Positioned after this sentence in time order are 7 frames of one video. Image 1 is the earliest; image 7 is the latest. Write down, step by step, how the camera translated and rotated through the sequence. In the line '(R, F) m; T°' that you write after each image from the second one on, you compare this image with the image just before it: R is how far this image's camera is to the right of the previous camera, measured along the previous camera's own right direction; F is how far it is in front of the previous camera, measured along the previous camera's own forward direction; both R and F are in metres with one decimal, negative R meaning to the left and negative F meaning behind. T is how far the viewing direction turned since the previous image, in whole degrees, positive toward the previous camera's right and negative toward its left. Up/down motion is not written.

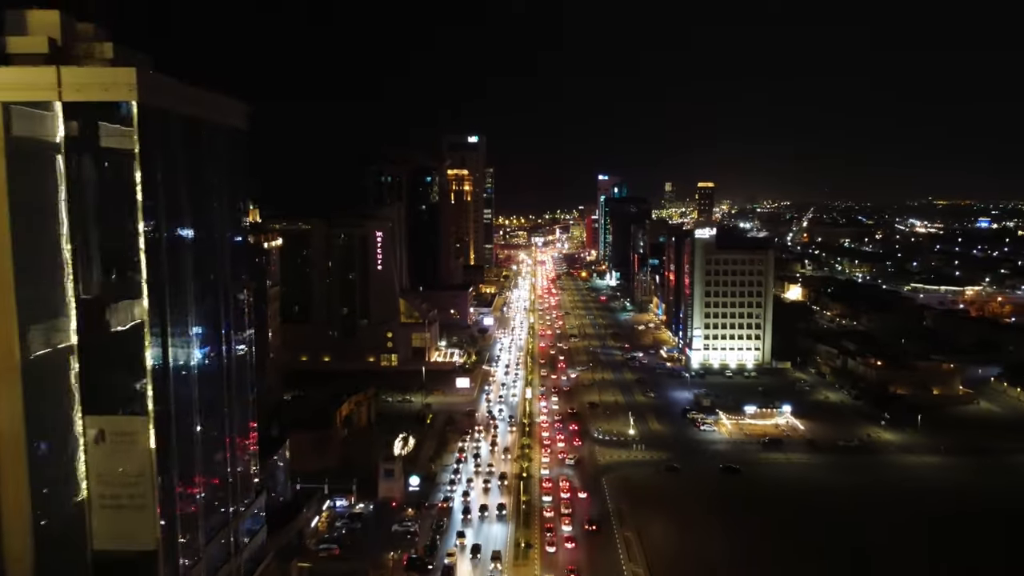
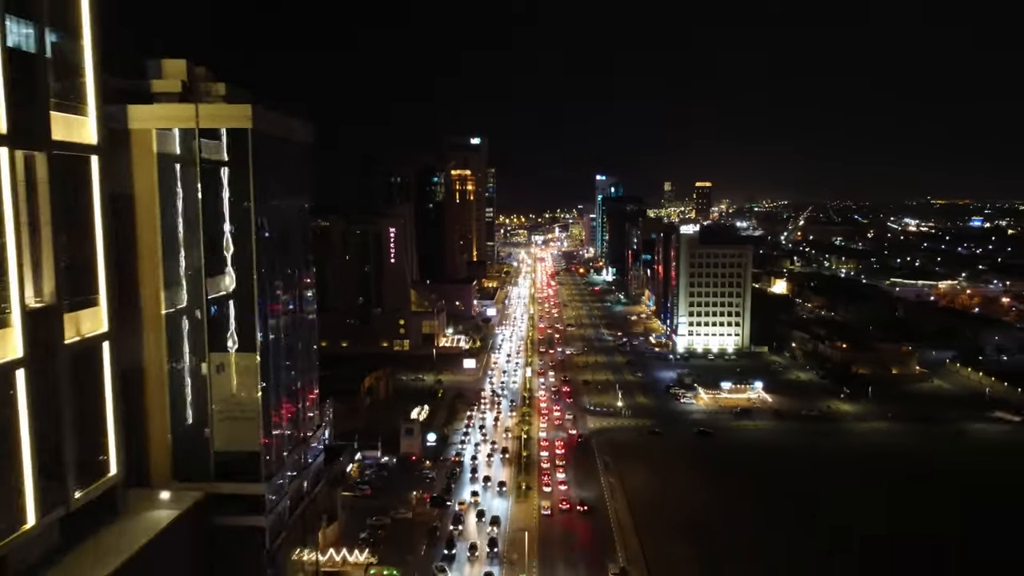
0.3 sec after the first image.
(-0.1, -3.3) m; 0°
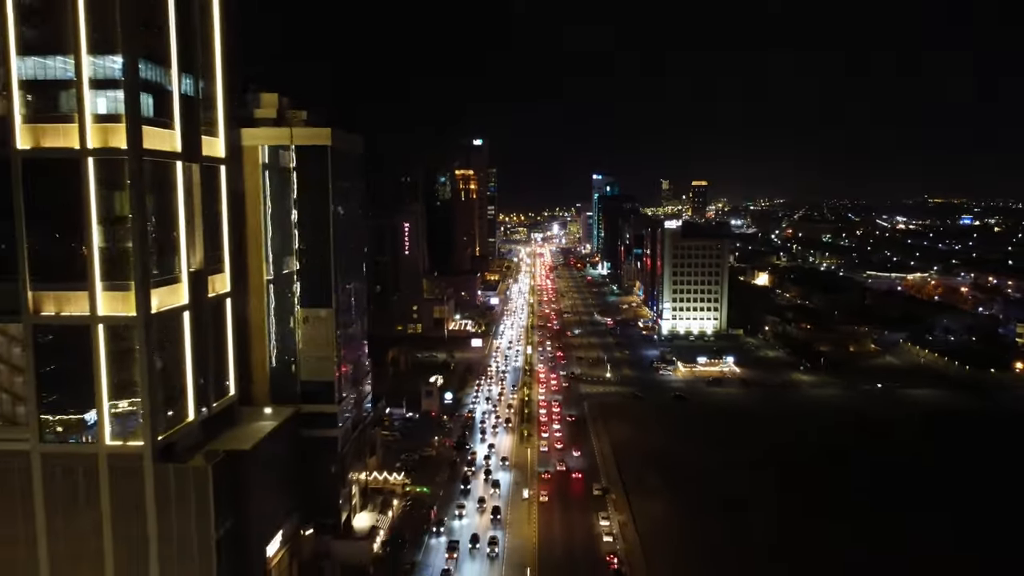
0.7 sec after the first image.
(-0.2, -4.3) m; 0°
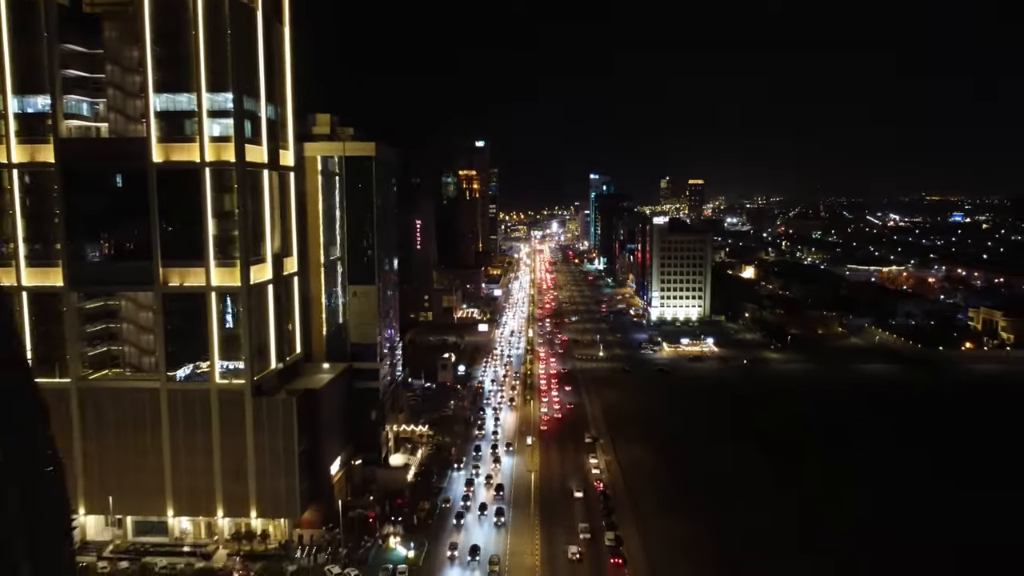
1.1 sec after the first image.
(-0.2, -4.1) m; 0°
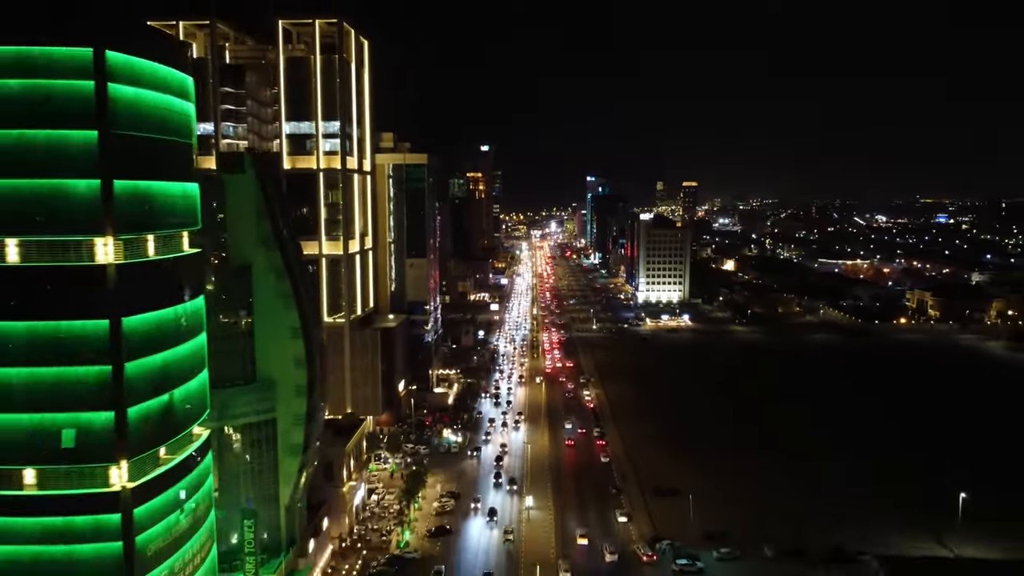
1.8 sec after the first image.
(-0.6, -7.2) m; 0°
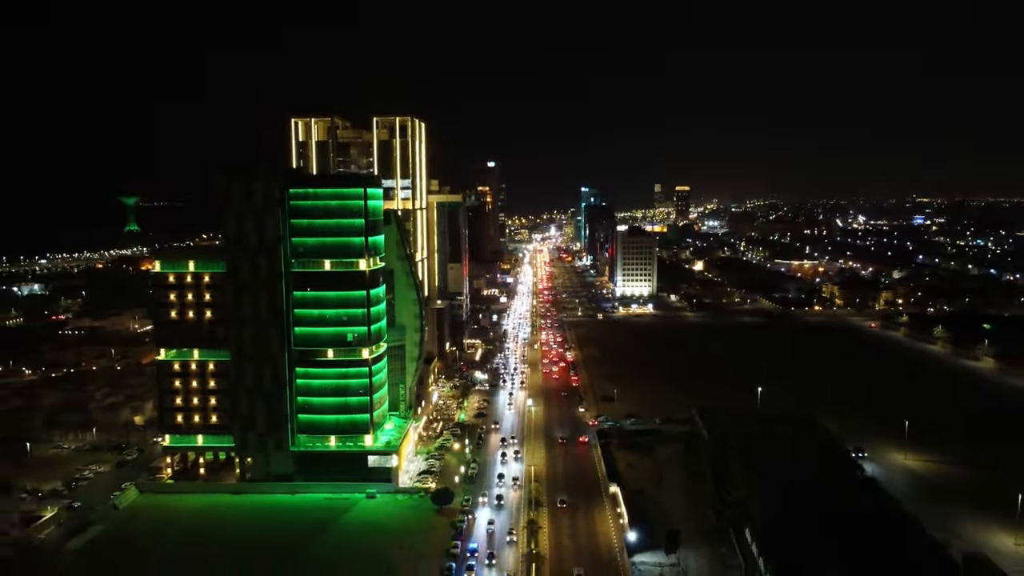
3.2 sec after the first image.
(-0.2, -14.0) m; 0°
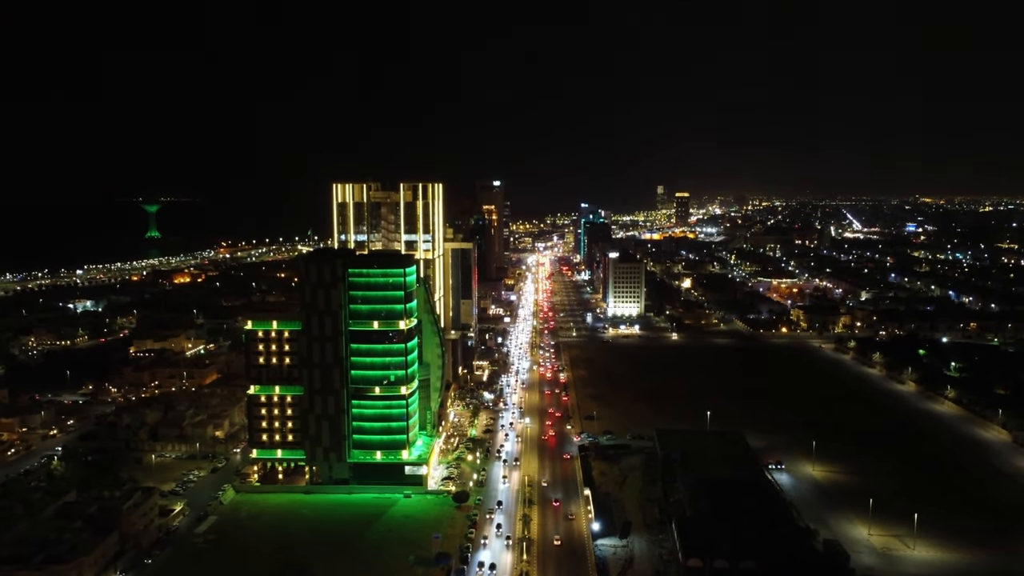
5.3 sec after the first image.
(+0.2, -7.9) m; 0°
